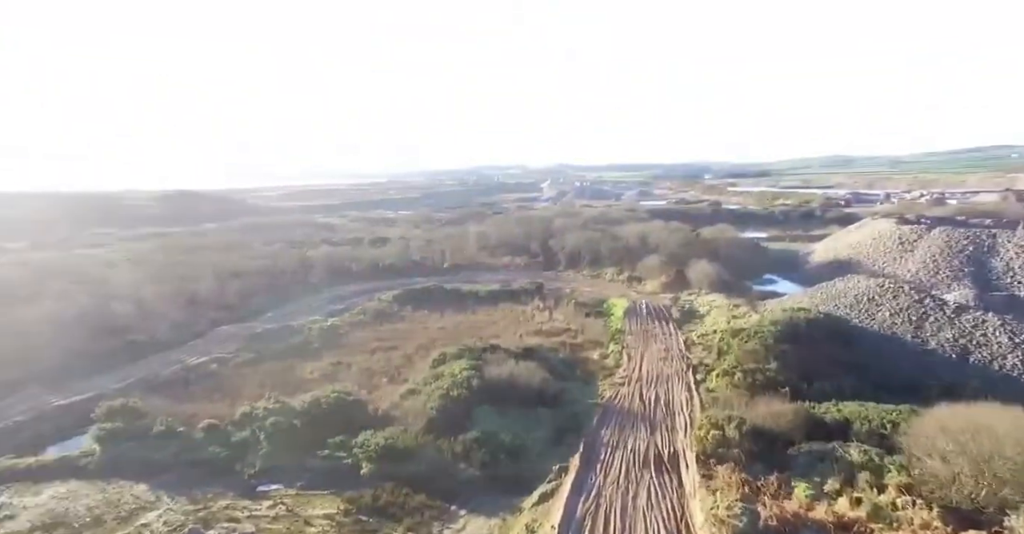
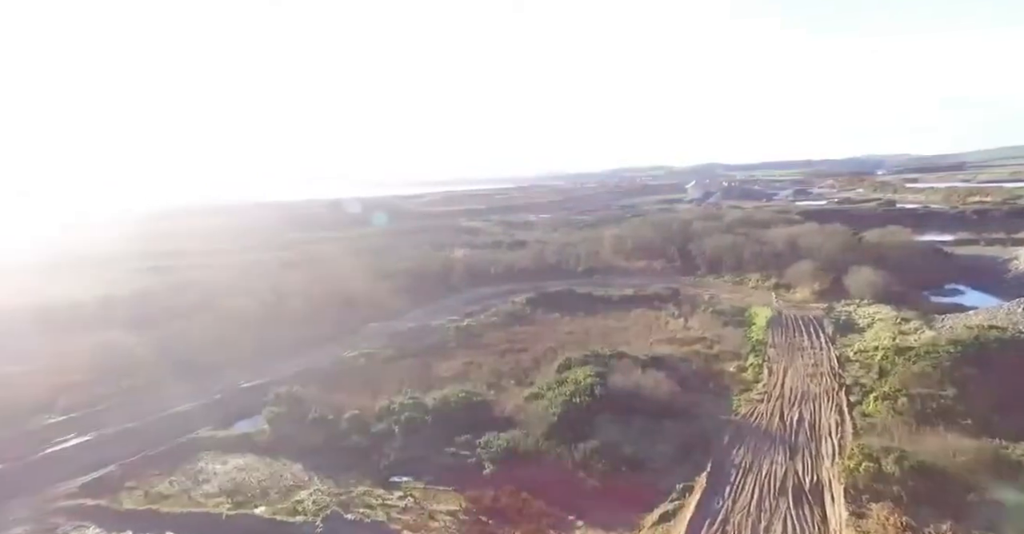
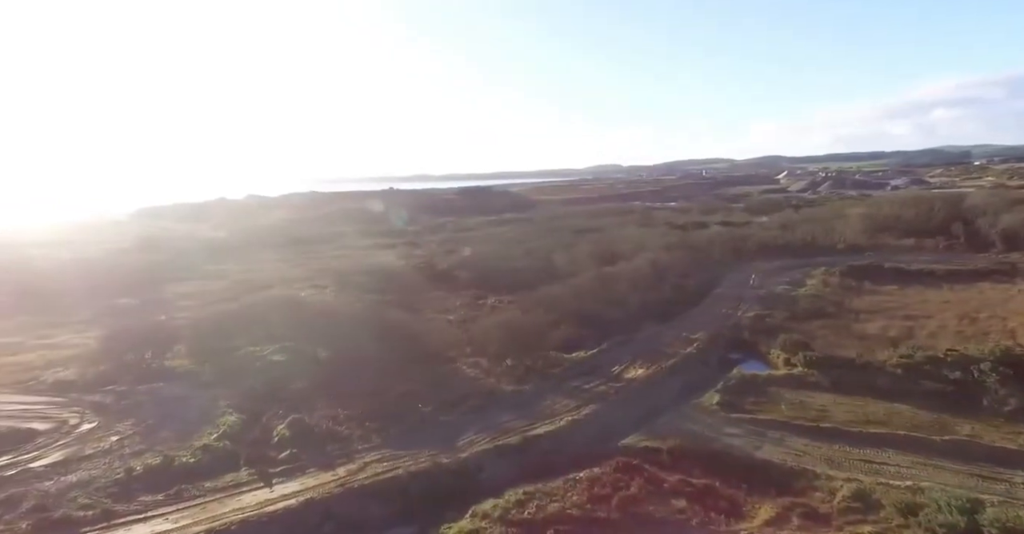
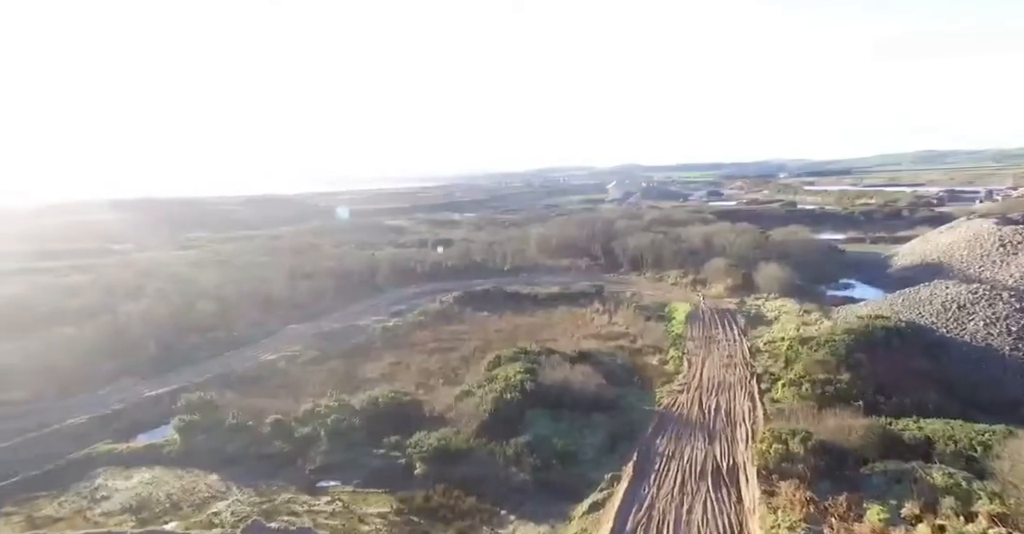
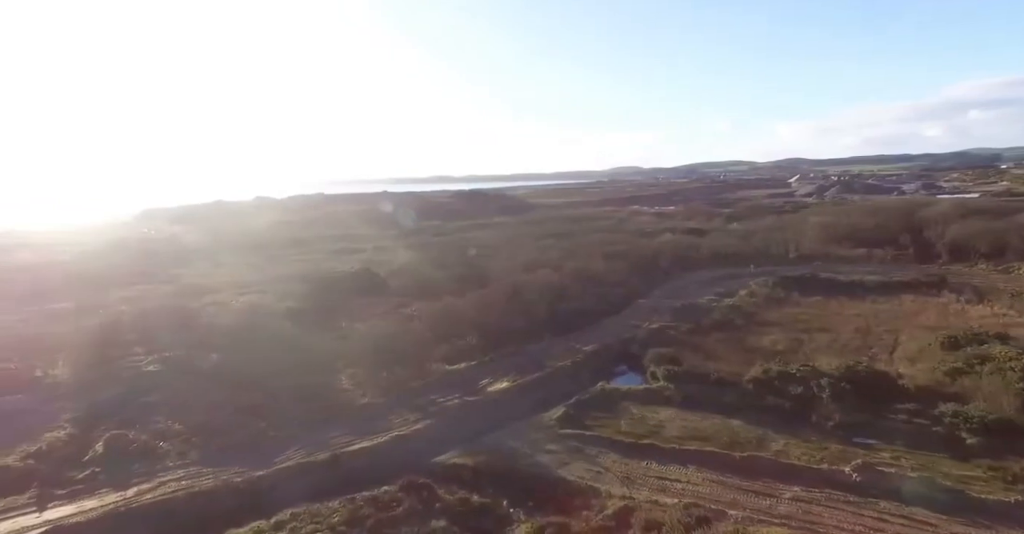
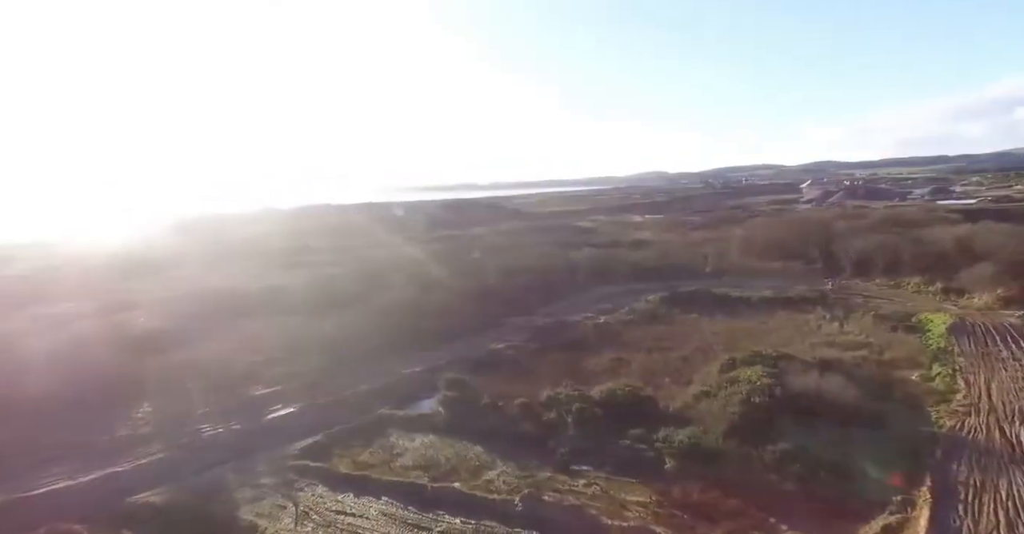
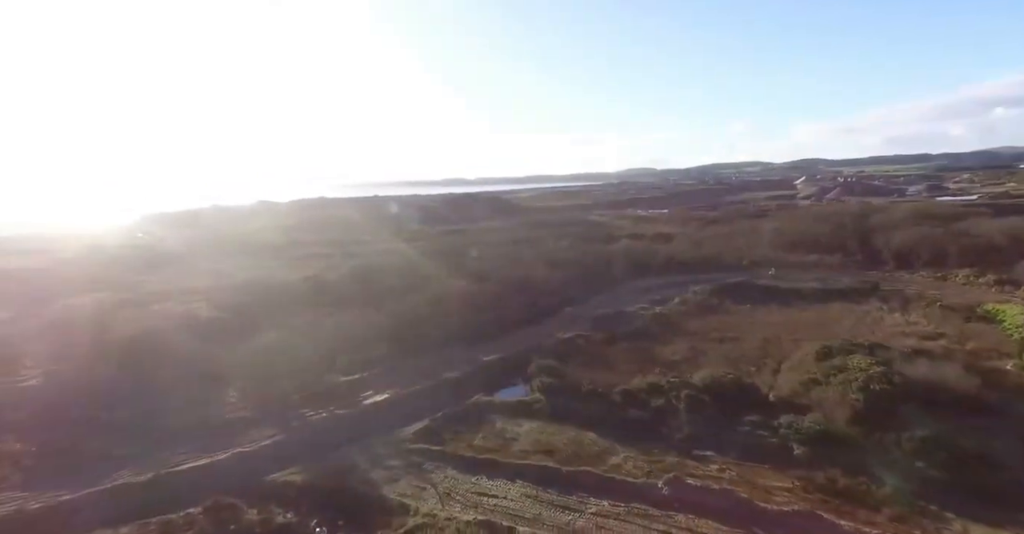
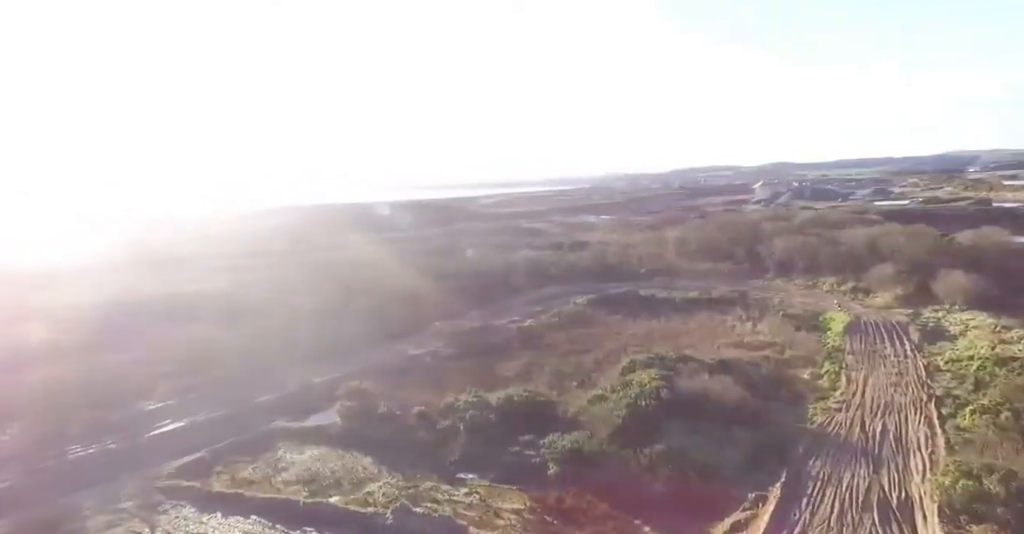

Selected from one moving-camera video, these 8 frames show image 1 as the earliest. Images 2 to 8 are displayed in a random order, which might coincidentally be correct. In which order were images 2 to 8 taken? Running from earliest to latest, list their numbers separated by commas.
4, 2, 8, 6, 7, 5, 3
